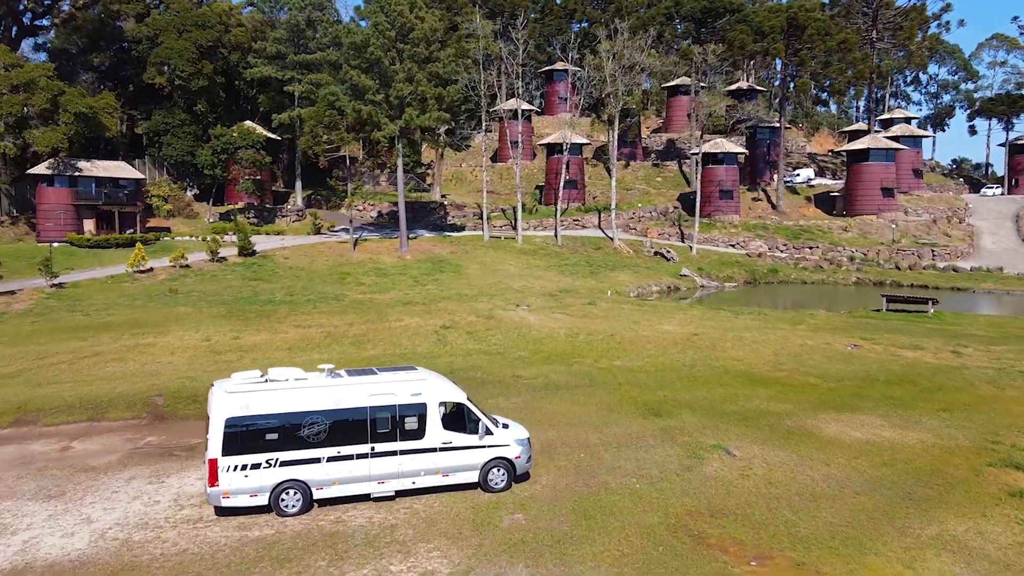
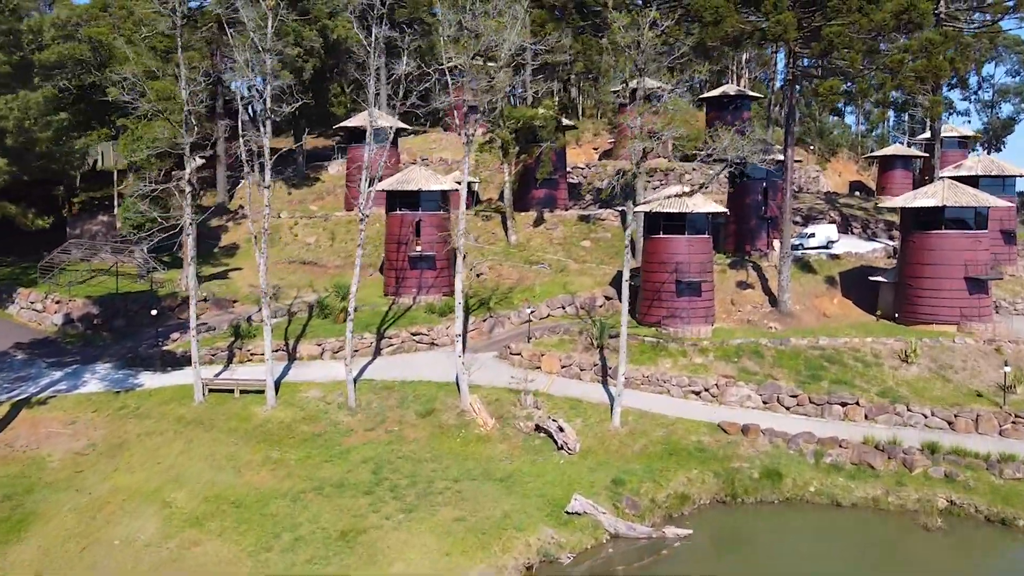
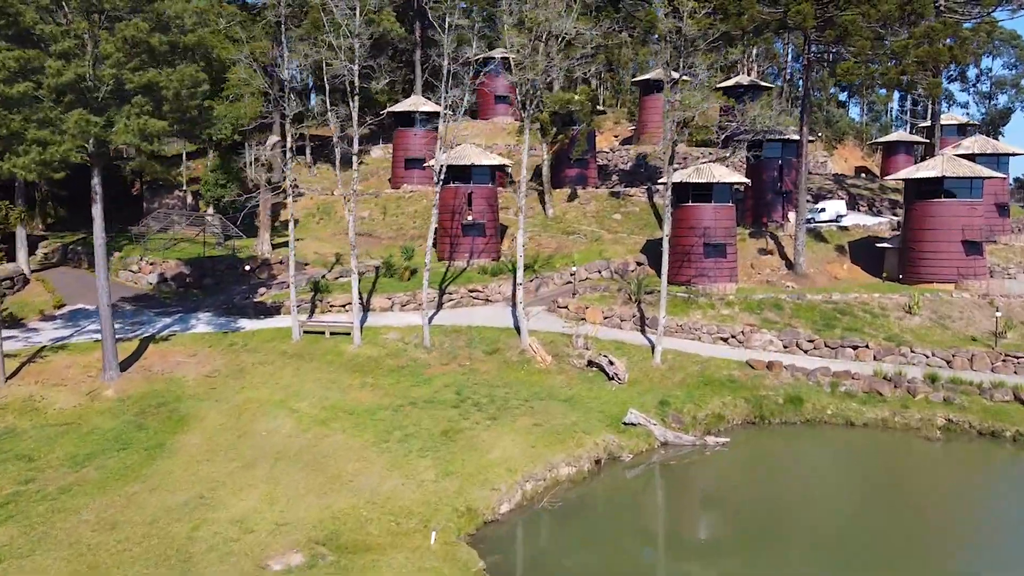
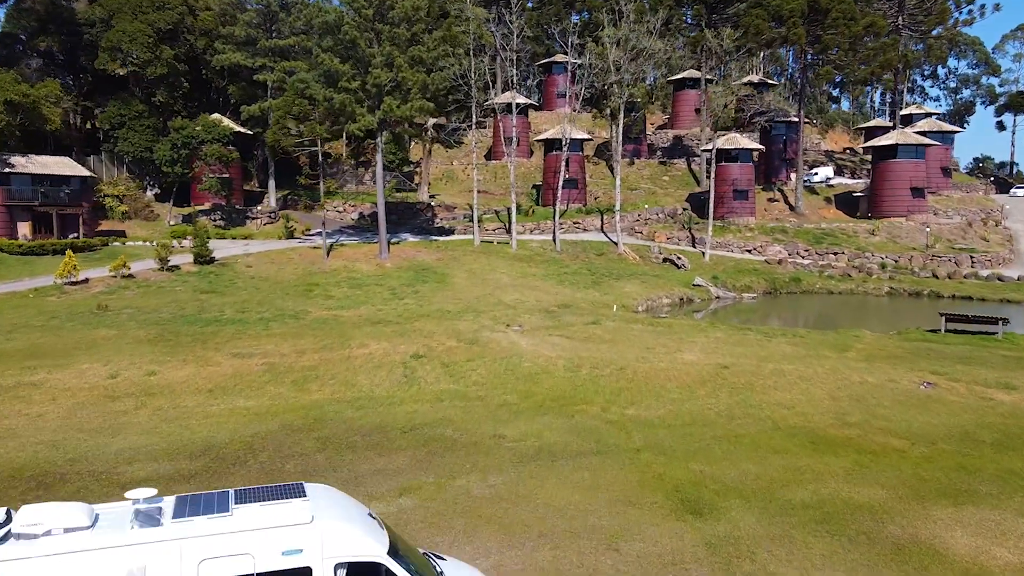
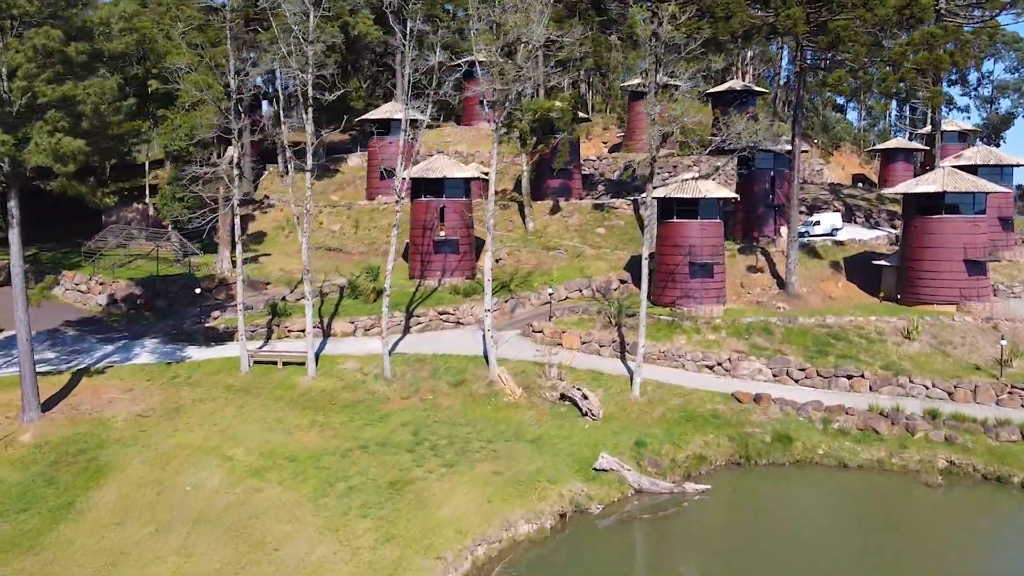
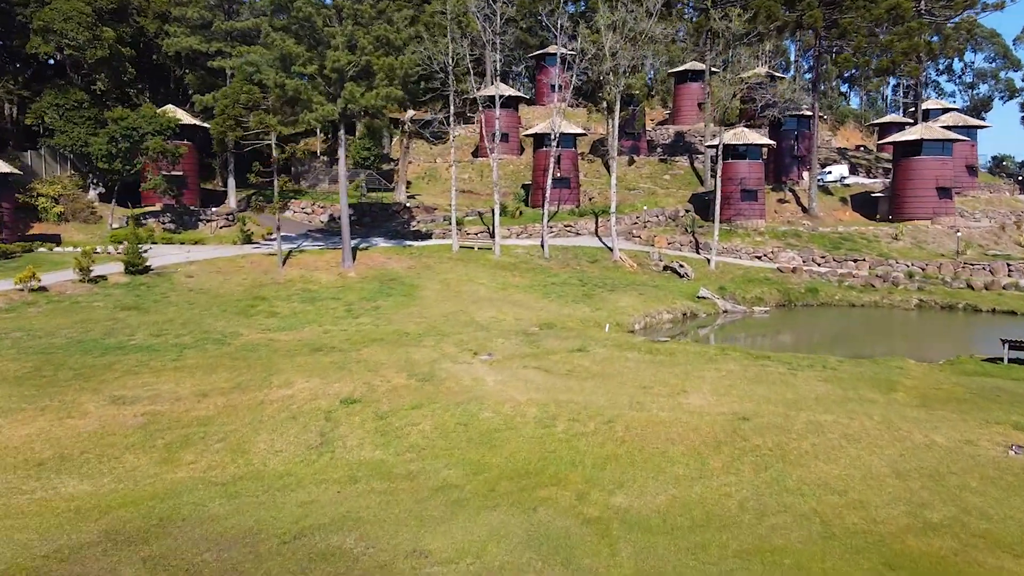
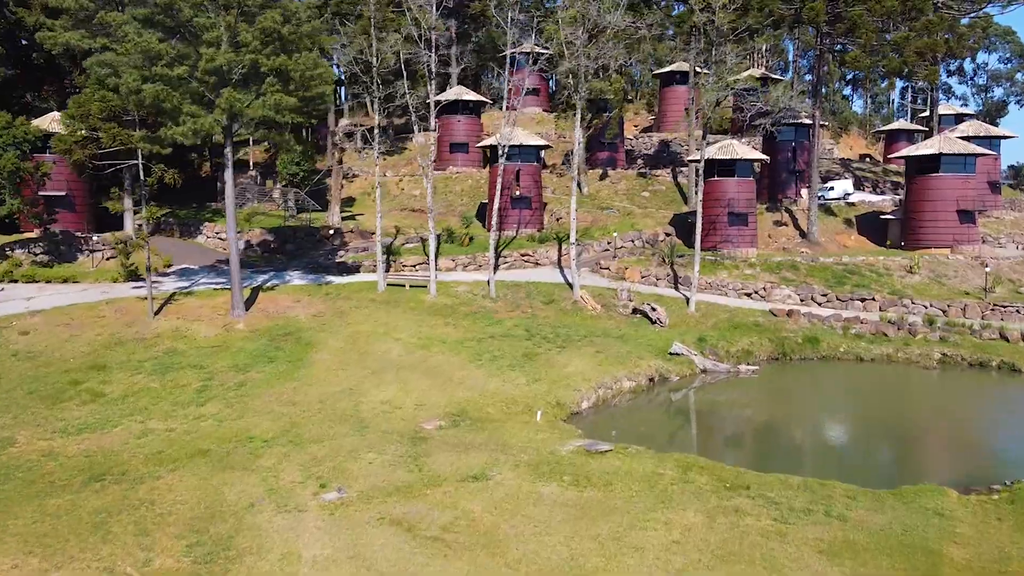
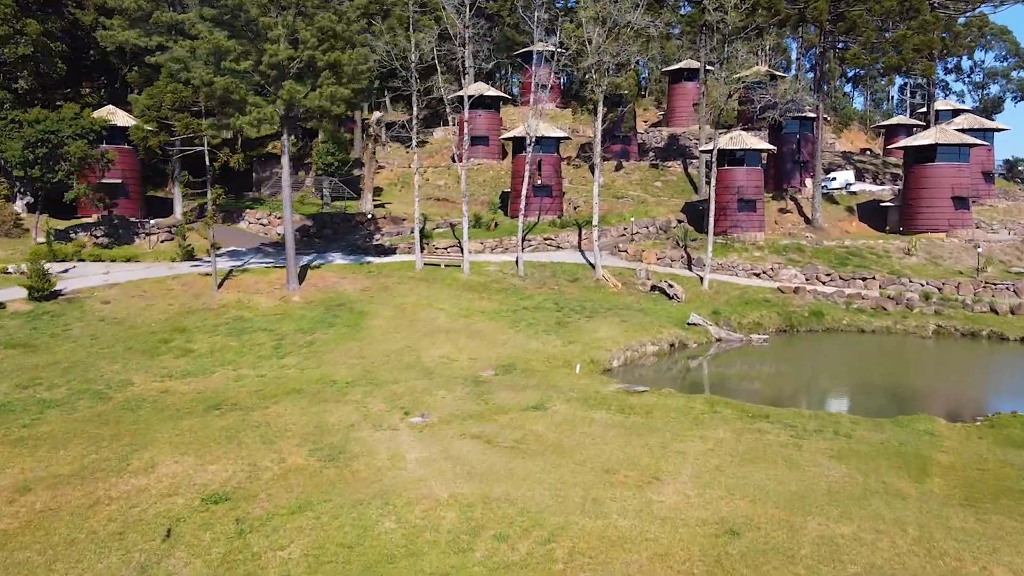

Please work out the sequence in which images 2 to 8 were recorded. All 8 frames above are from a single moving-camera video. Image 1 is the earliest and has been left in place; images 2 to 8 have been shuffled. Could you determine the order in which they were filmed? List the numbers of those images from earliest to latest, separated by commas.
4, 6, 8, 7, 3, 5, 2
